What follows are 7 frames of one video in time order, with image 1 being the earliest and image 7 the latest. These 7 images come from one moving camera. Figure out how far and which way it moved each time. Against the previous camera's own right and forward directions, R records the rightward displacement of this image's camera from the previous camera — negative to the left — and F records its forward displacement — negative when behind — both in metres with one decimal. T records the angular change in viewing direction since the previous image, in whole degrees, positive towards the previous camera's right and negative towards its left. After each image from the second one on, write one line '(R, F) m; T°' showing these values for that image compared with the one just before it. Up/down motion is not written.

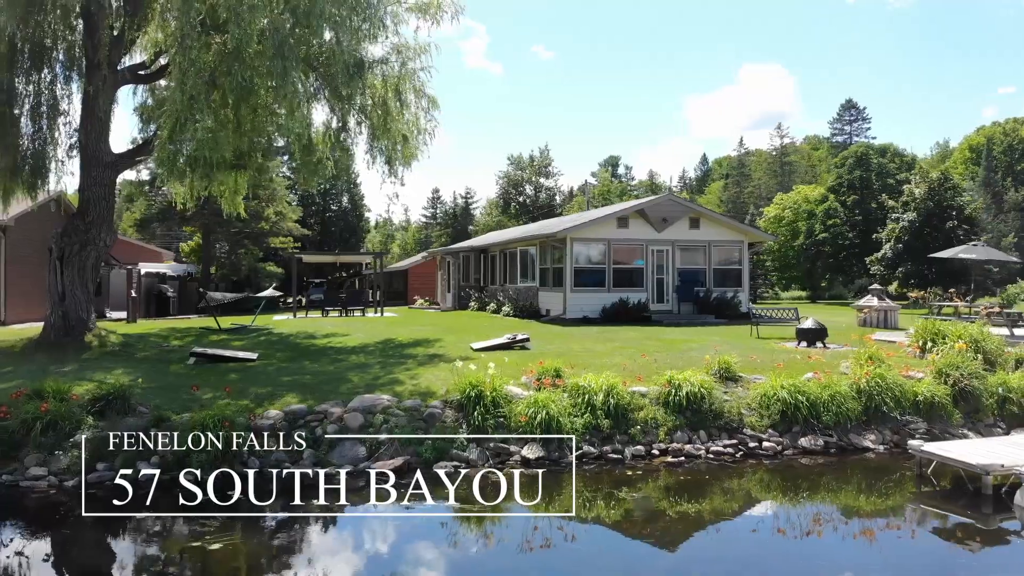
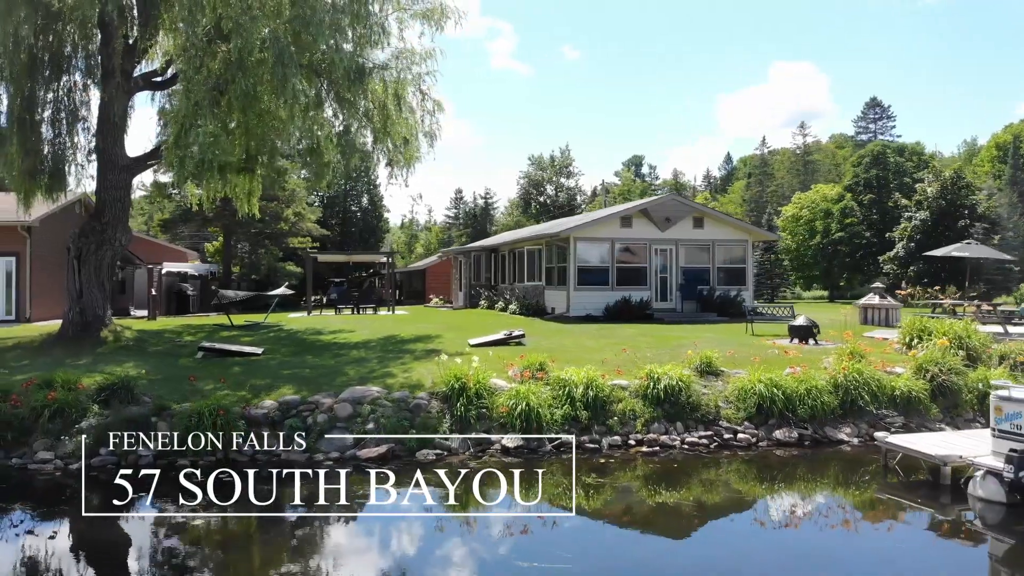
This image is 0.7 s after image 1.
(+0.6, -0.3) m; -2°
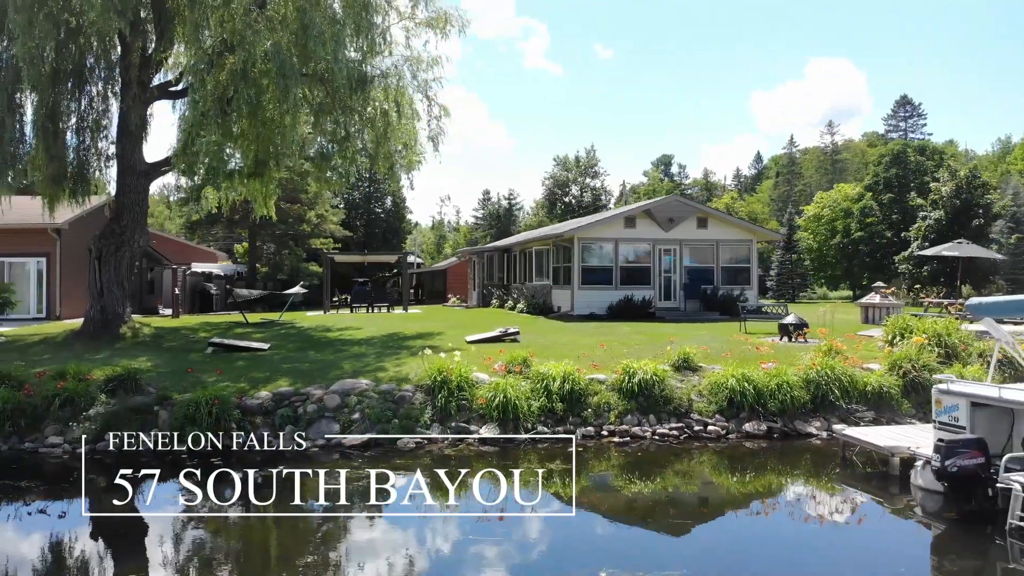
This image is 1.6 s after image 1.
(+0.7, -0.4) m; -2°
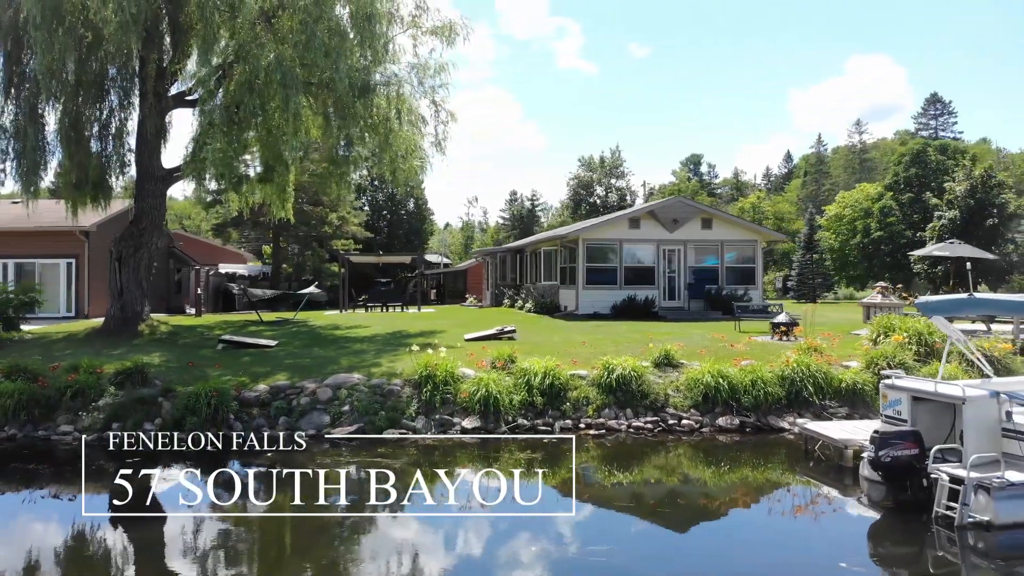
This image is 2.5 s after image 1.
(+0.7, -0.4) m; -2°
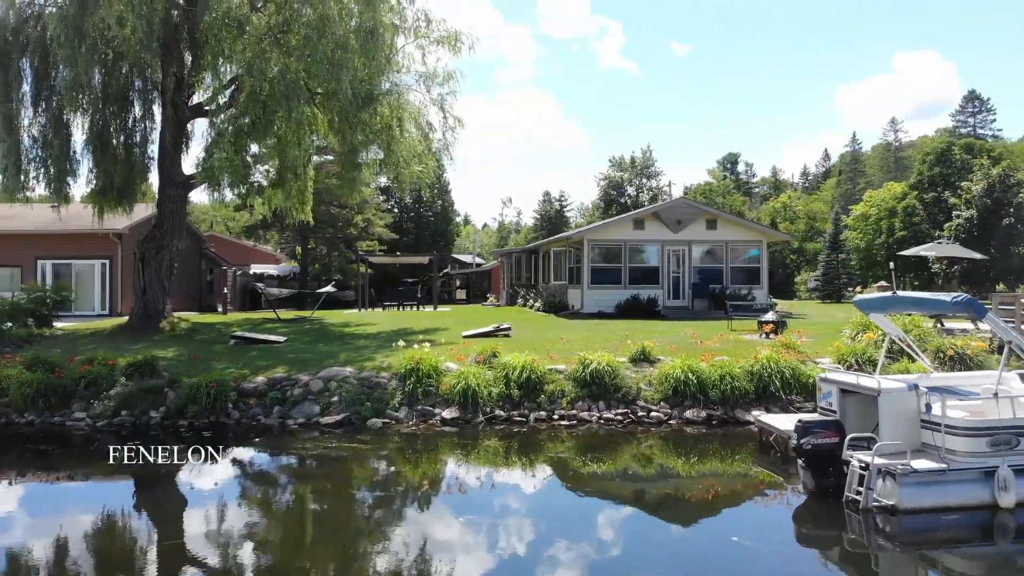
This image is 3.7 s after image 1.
(+0.9, -0.5) m; -3°
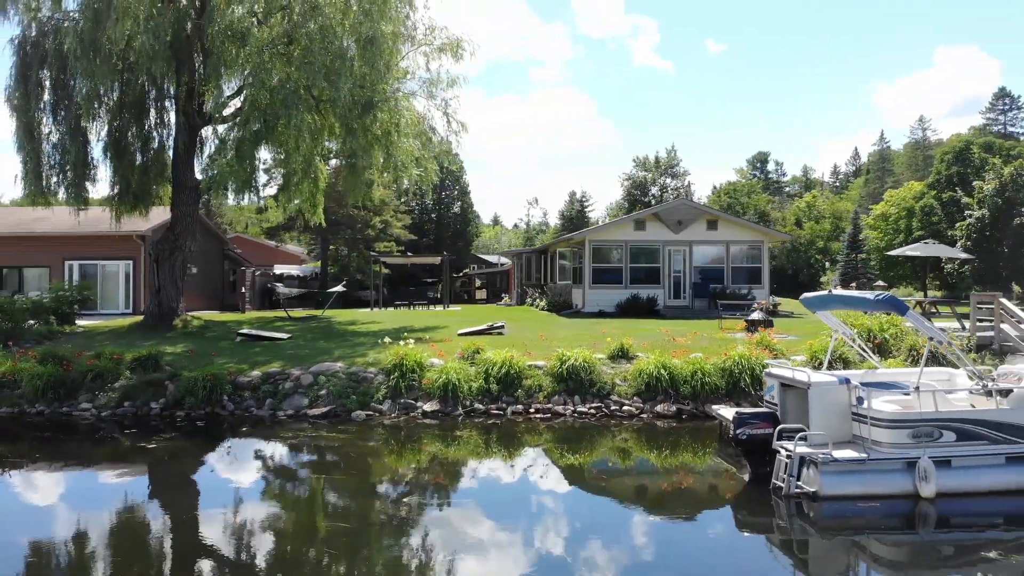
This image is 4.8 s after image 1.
(+0.8, -0.4) m; -2°
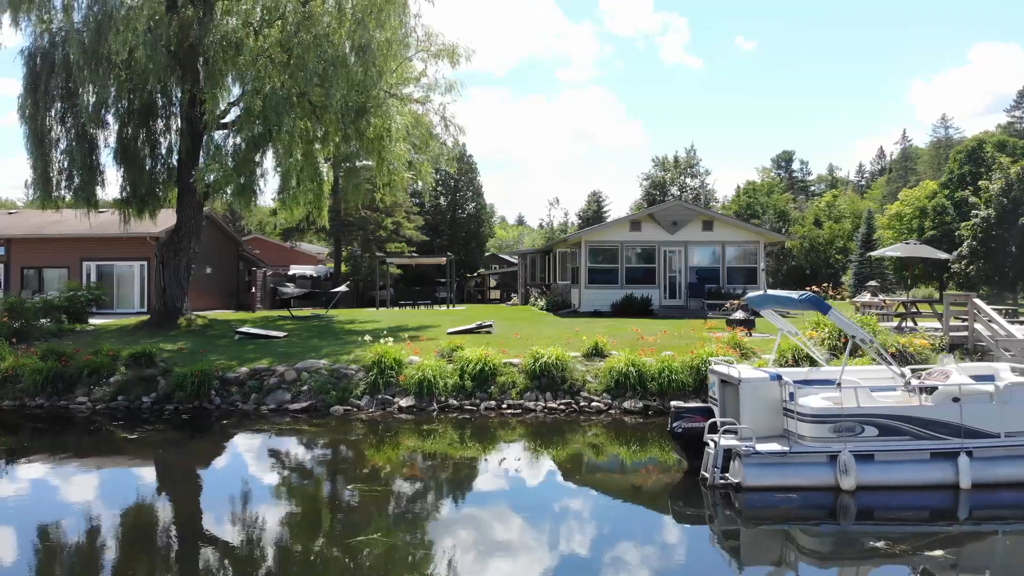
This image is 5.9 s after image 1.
(+0.8, -0.3) m; -2°
